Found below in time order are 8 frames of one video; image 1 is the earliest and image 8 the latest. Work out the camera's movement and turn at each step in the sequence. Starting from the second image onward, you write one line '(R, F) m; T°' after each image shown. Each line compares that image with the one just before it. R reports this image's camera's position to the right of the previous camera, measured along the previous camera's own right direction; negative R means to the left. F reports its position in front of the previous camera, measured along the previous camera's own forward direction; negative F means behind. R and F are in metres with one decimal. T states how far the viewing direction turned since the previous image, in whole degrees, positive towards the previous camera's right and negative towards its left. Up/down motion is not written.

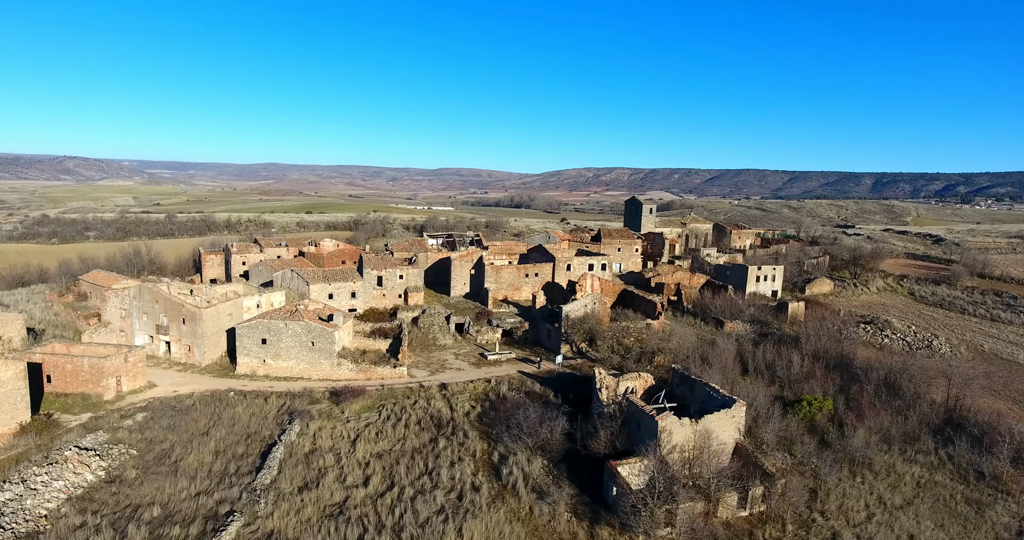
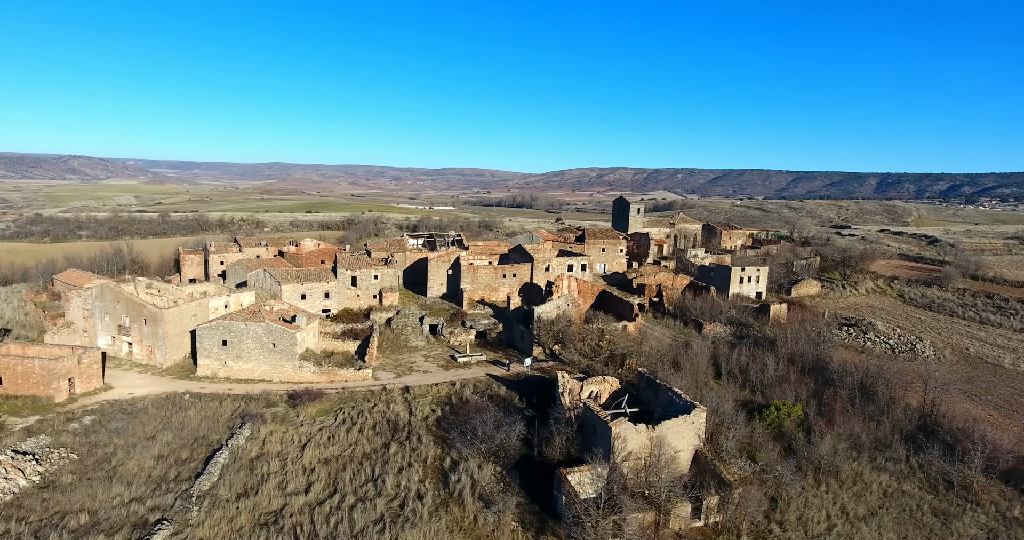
(+1.6, +0.5) m; 0°
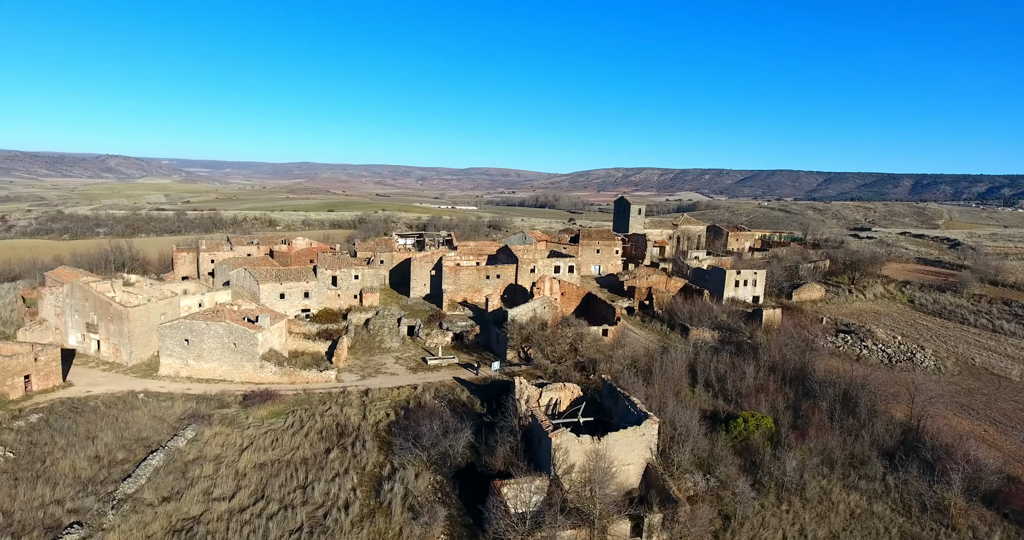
(+2.4, +0.8) m; -3°
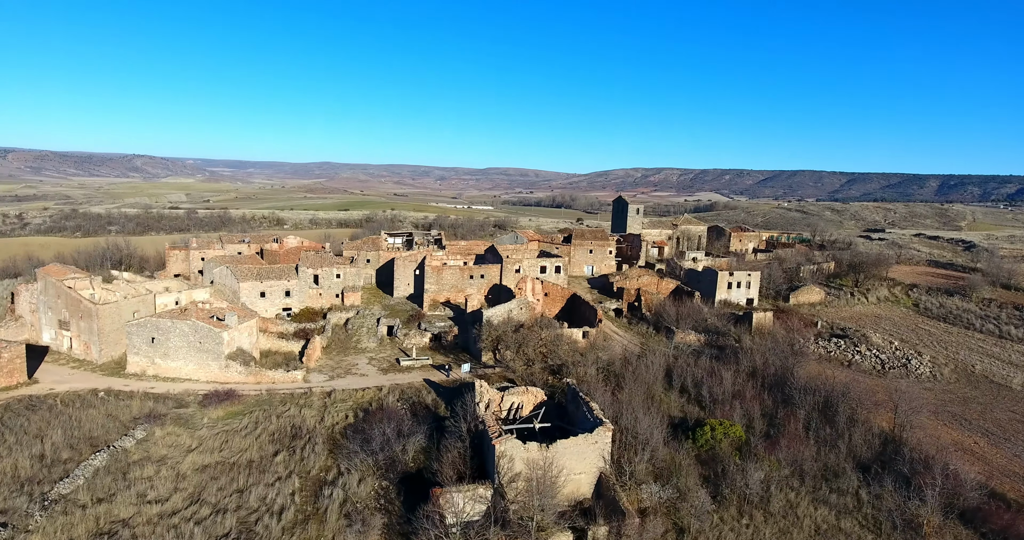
(+2.0, +0.6) m; -2°
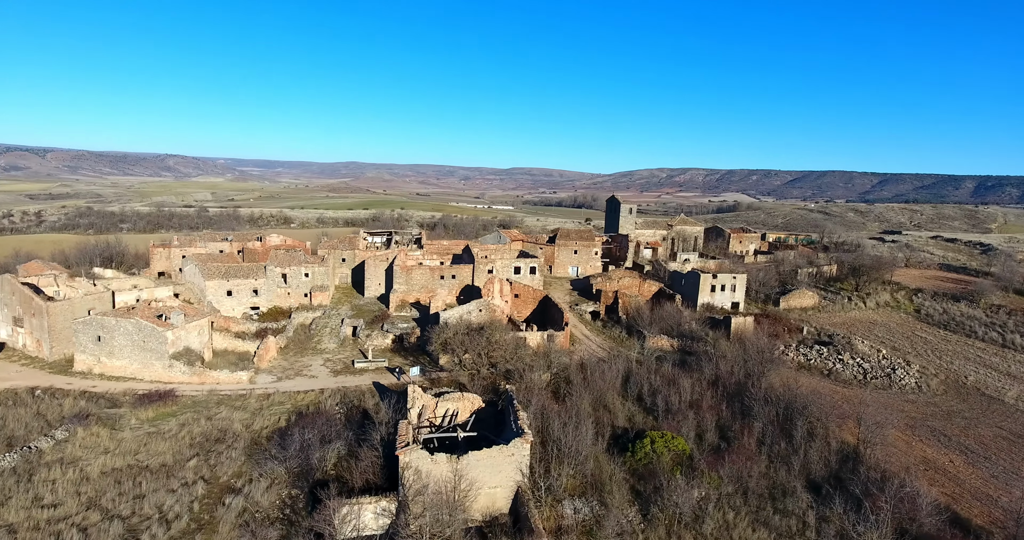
(+2.9, +1.0) m; -3°
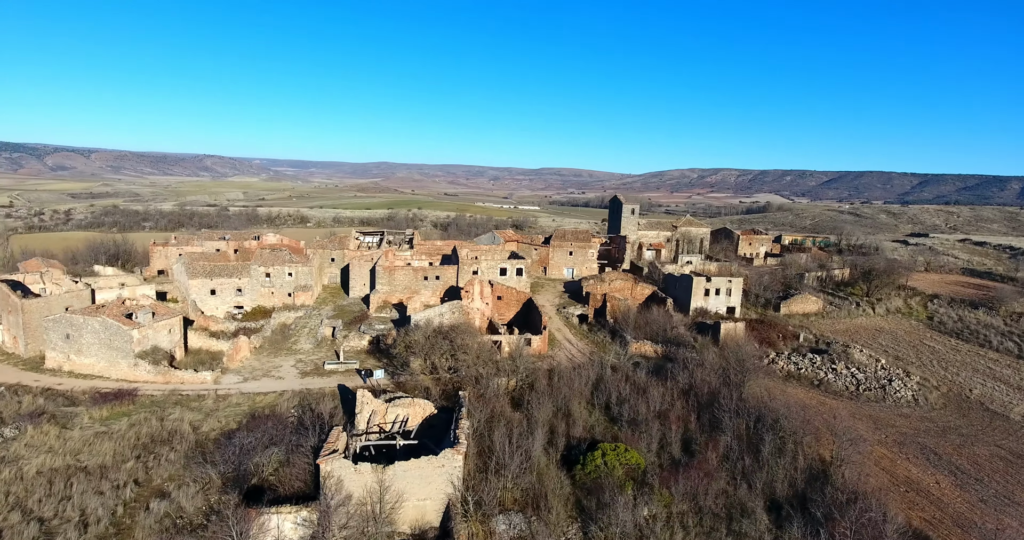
(+2.4, +0.8) m; -3°
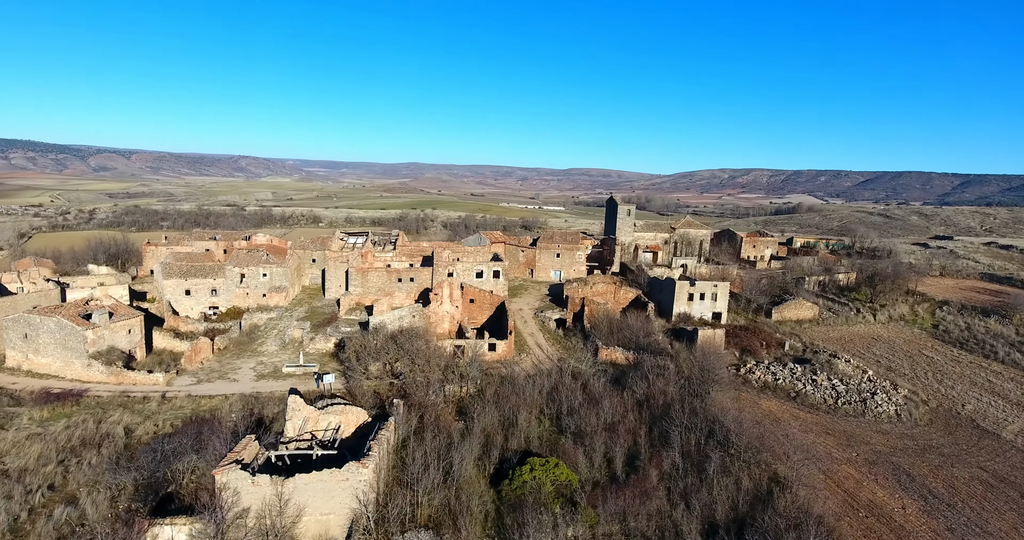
(+2.8, +0.9) m; -3°
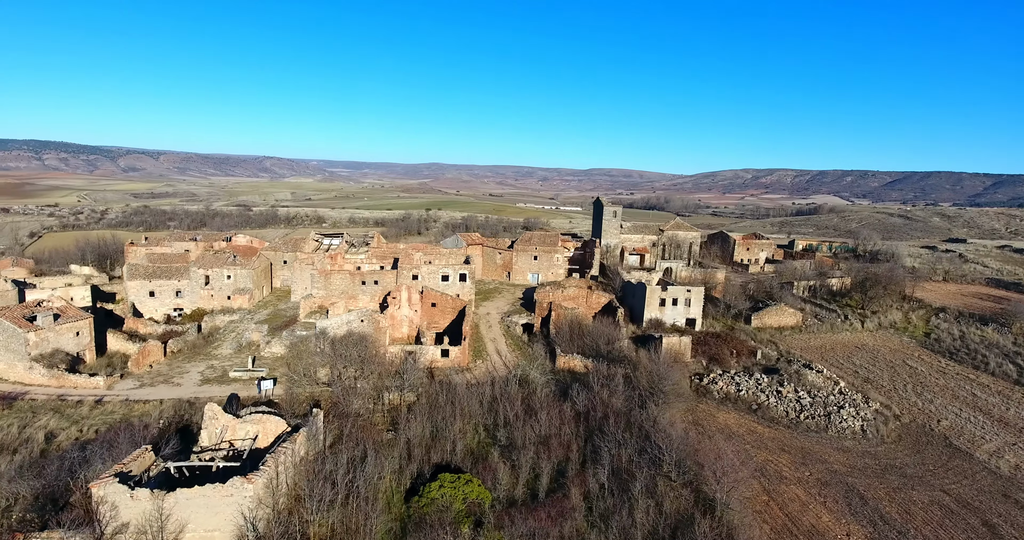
(+2.9, +0.9) m; -2°
